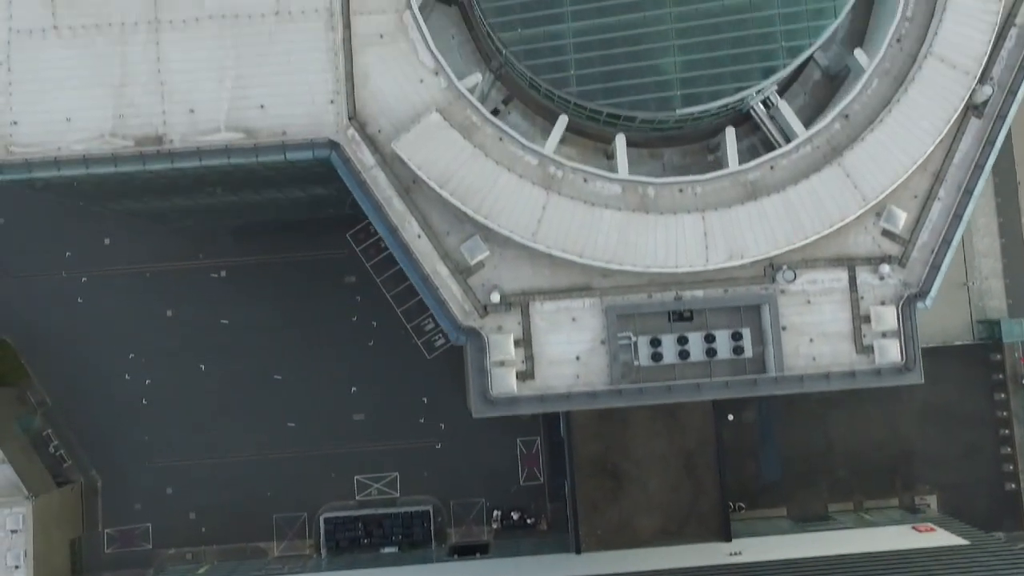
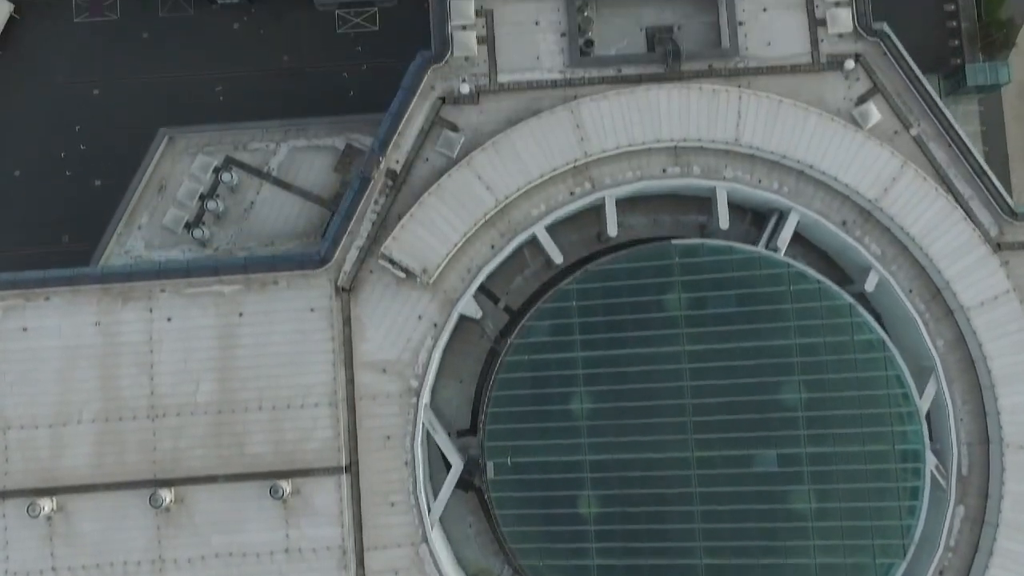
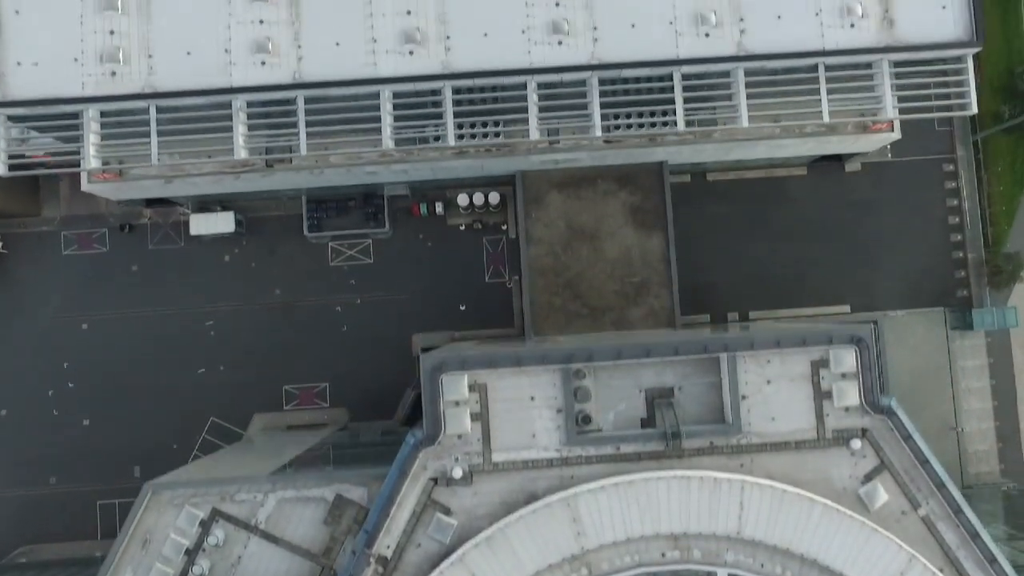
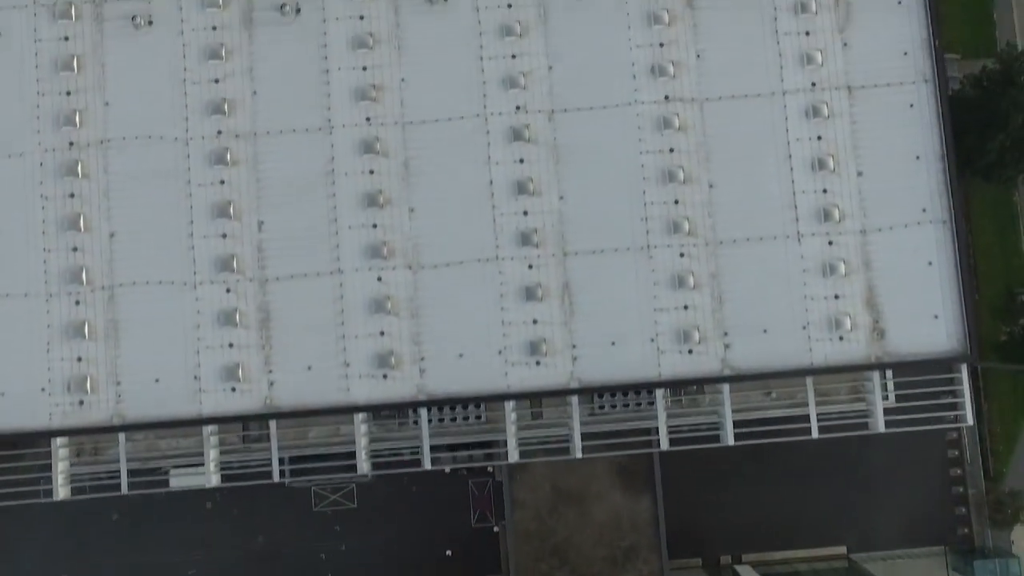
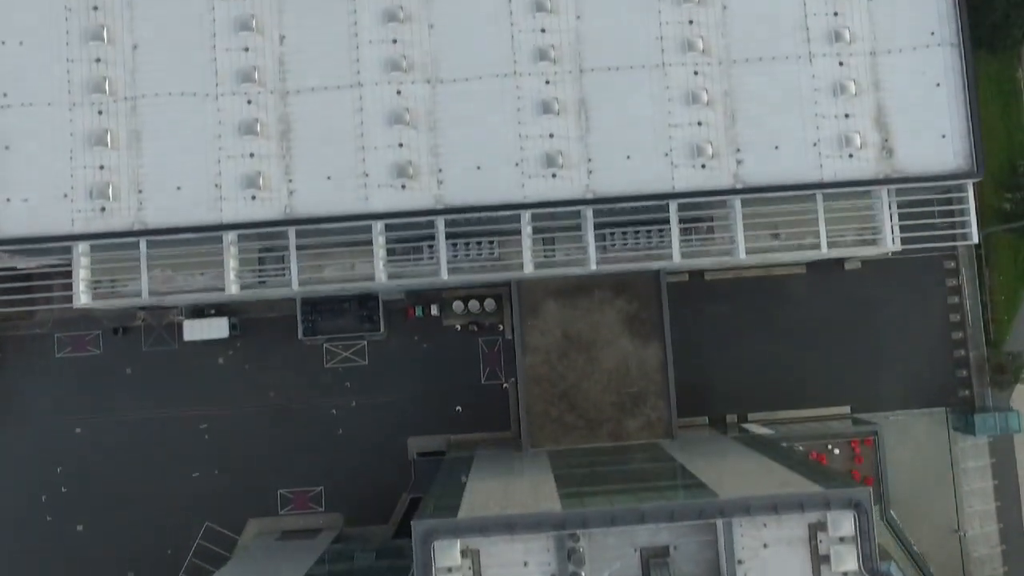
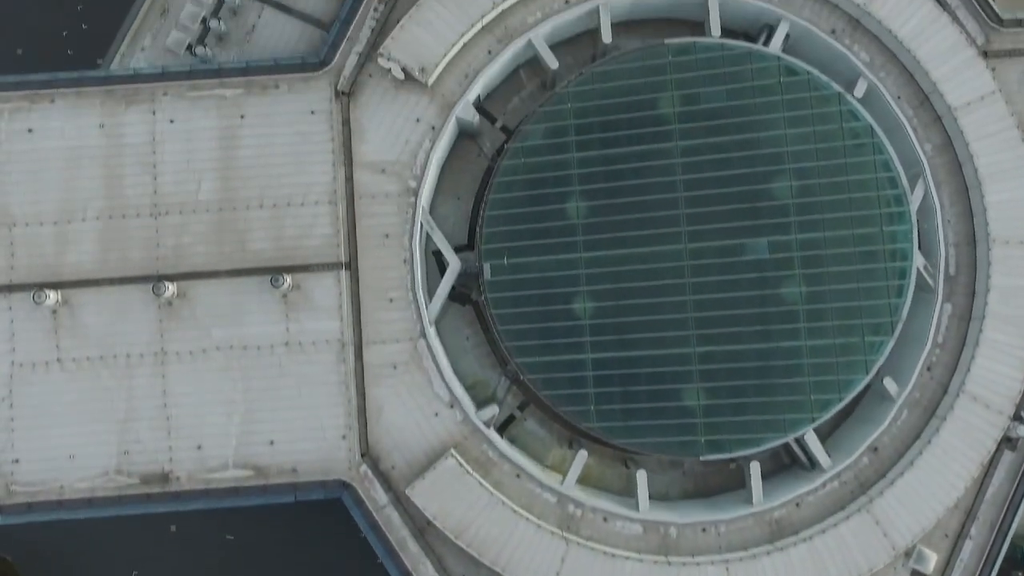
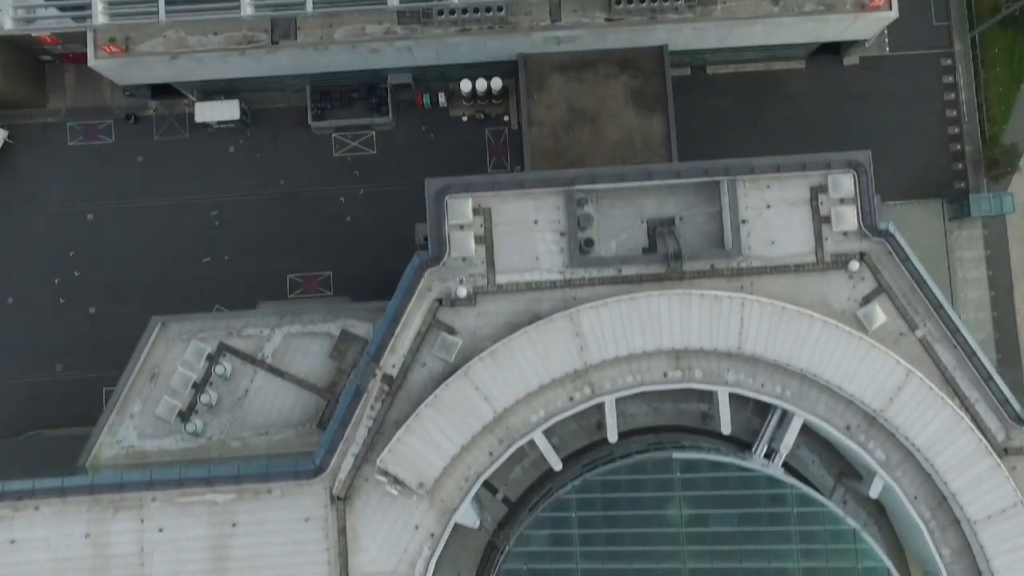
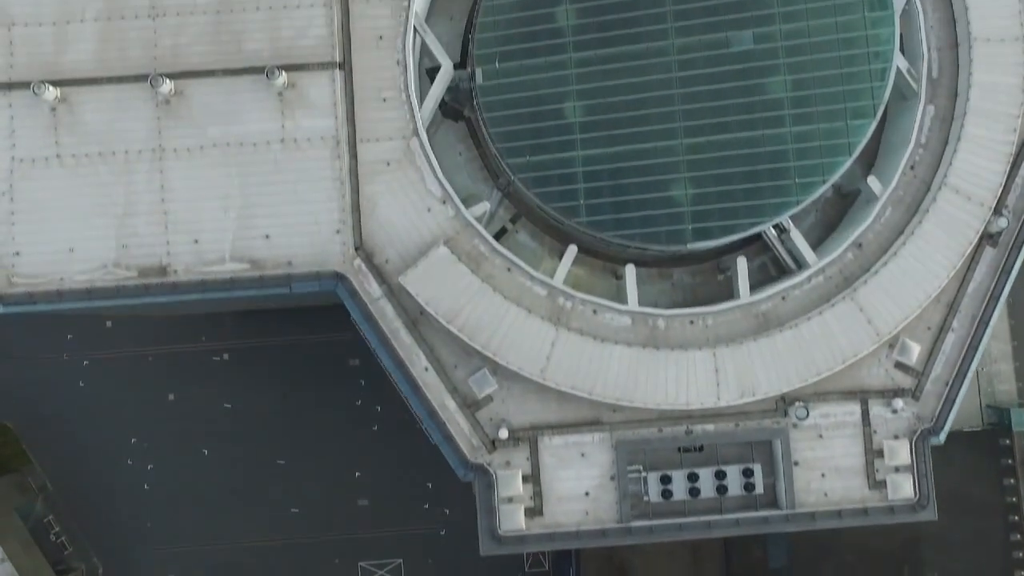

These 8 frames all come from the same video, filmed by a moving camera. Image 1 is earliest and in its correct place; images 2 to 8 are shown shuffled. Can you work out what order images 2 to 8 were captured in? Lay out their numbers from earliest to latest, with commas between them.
8, 6, 2, 7, 3, 5, 4
